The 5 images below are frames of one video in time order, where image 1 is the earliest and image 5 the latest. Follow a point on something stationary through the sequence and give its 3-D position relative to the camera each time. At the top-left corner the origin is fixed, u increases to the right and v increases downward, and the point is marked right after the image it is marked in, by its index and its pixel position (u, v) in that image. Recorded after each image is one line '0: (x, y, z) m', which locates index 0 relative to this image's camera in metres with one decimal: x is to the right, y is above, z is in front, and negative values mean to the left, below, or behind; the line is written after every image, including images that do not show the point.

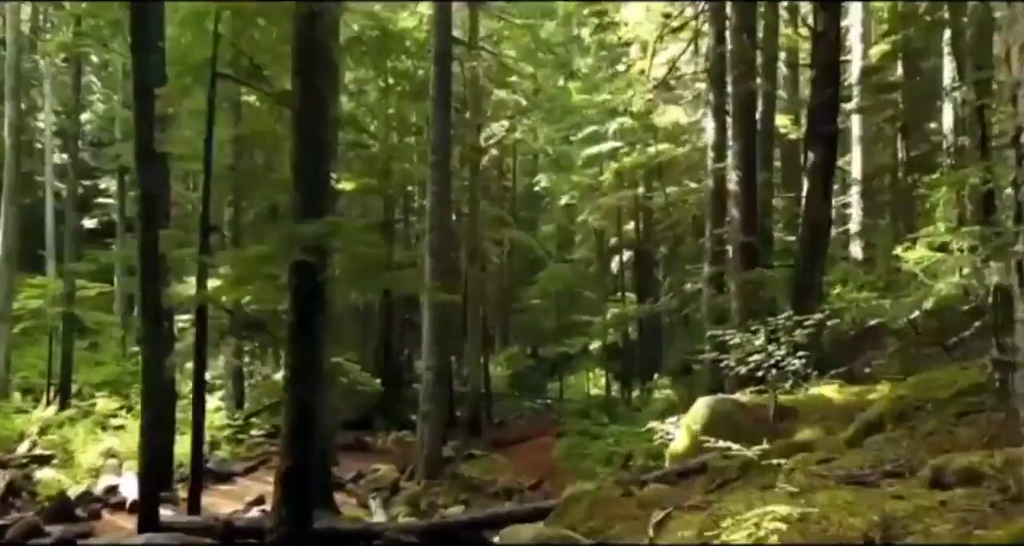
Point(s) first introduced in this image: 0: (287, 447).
0: (-2.0, -1.6, +6.6) m
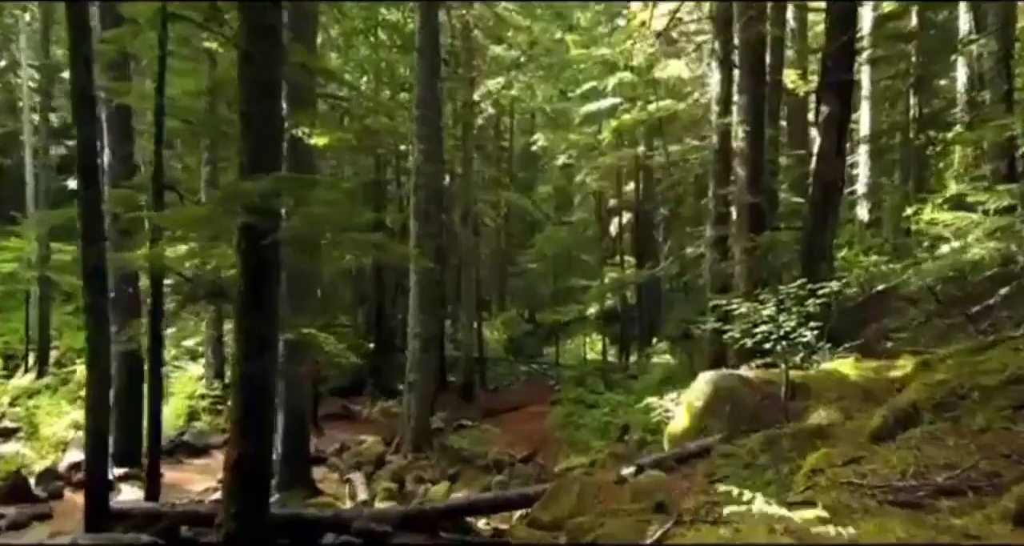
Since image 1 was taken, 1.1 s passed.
0: (-2.2, -1.3, +5.8) m
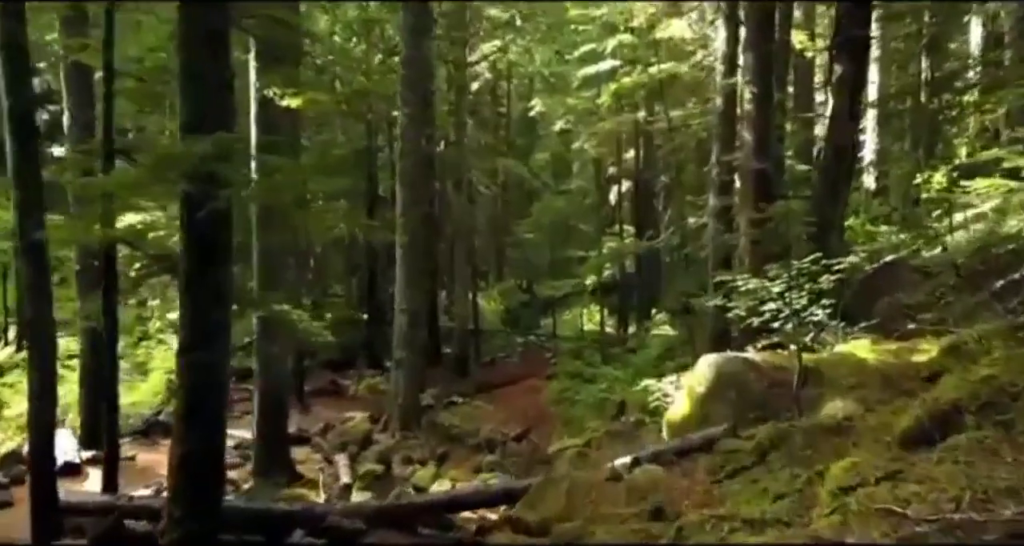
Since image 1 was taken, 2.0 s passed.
0: (-2.3, -1.1, +5.2) m
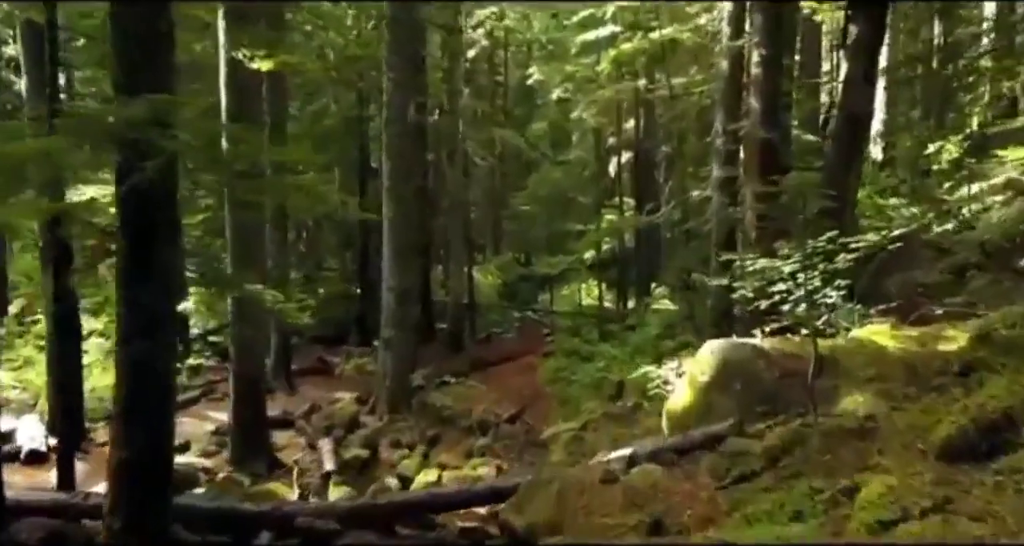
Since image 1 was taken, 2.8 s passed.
0: (-2.4, -1.0, +4.6) m
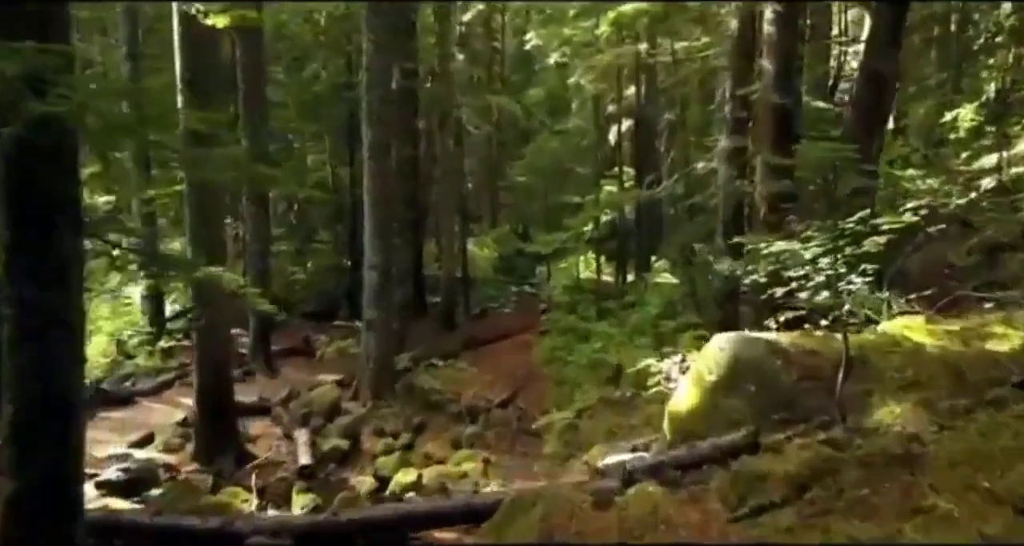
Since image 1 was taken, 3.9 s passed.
0: (-2.6, -1.0, +3.8) m
